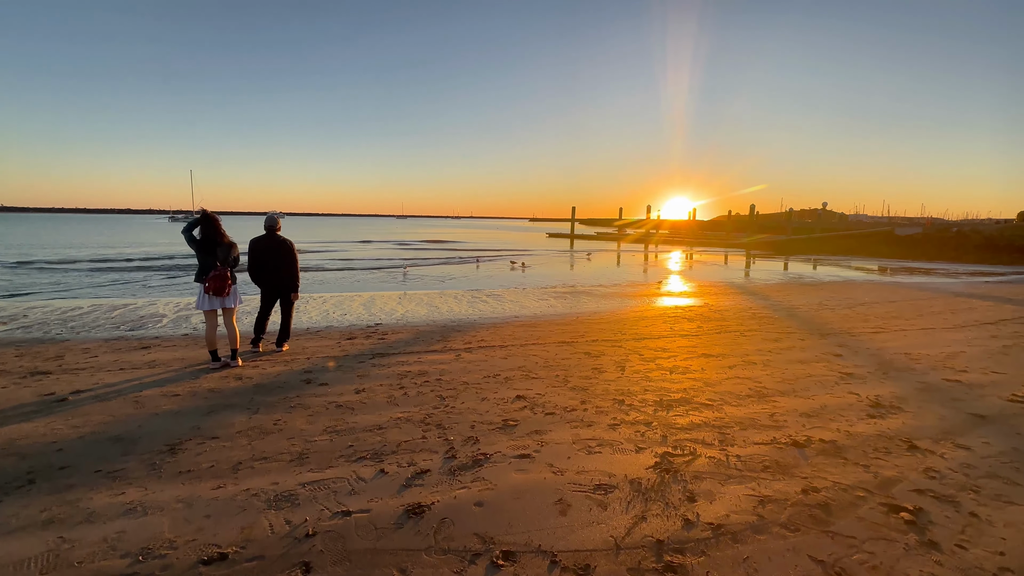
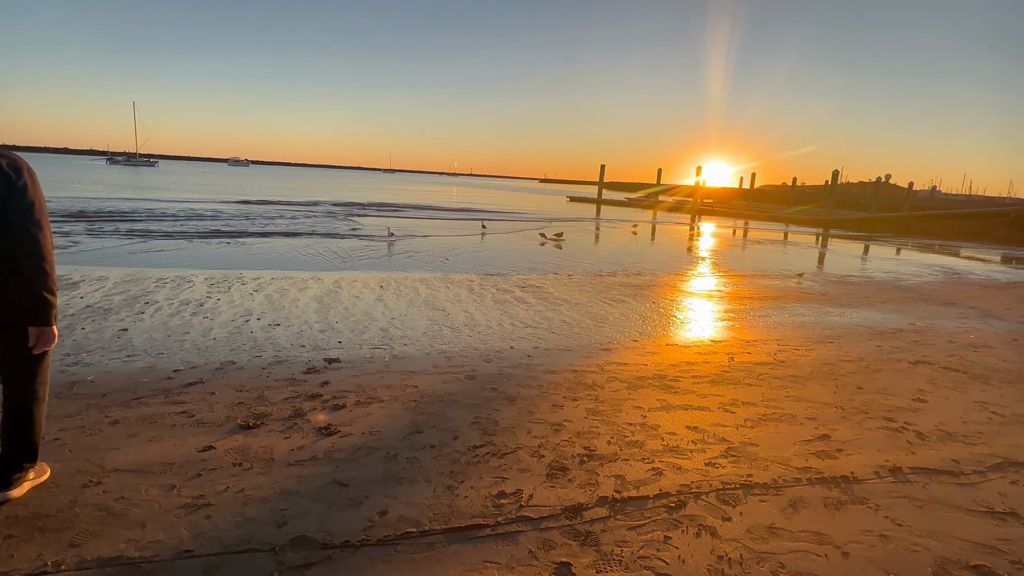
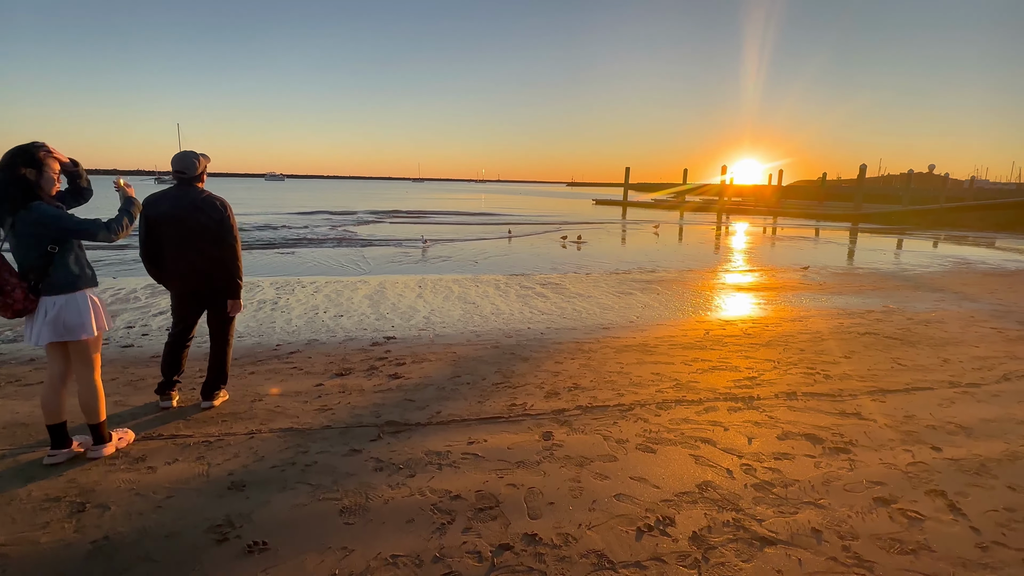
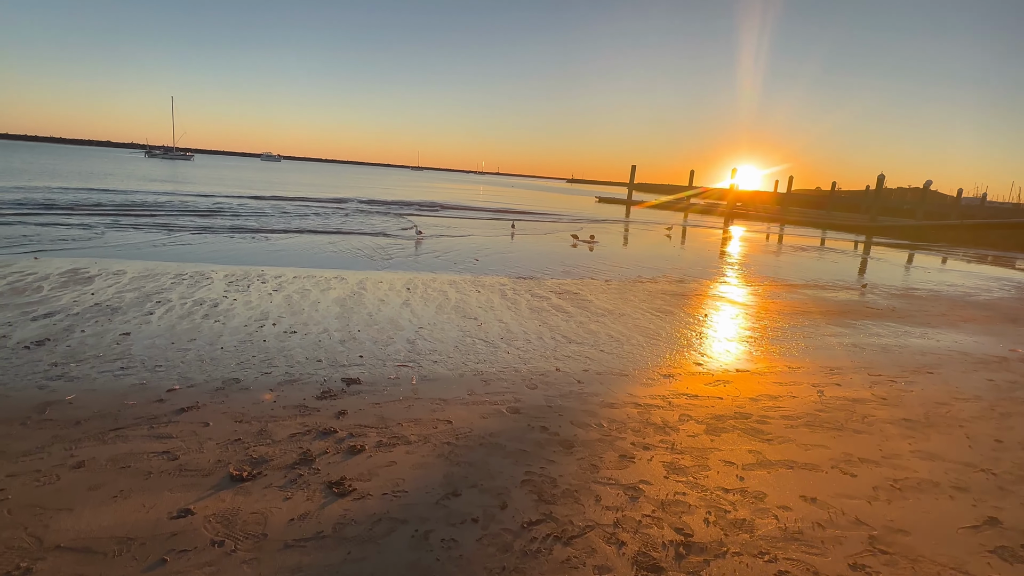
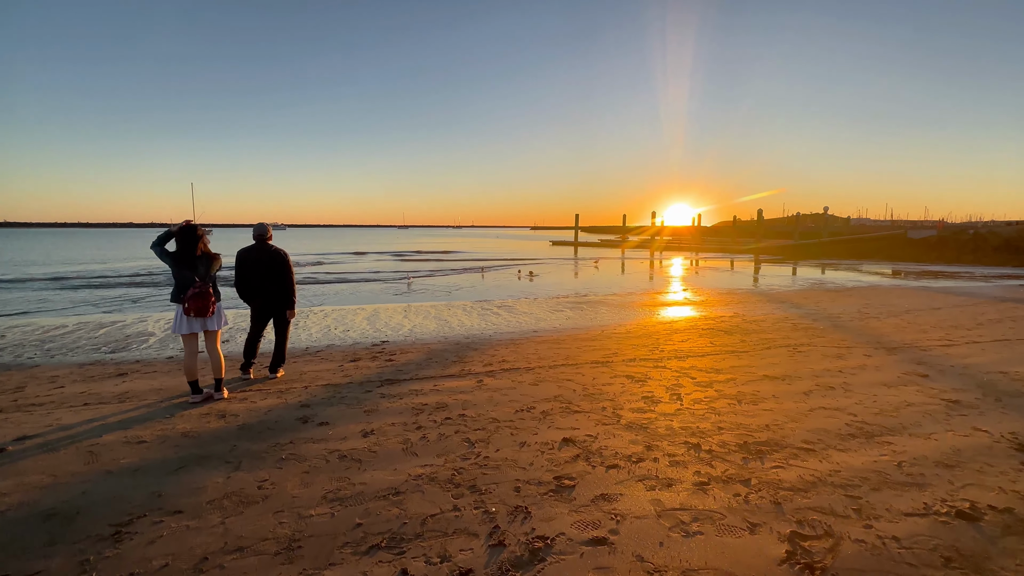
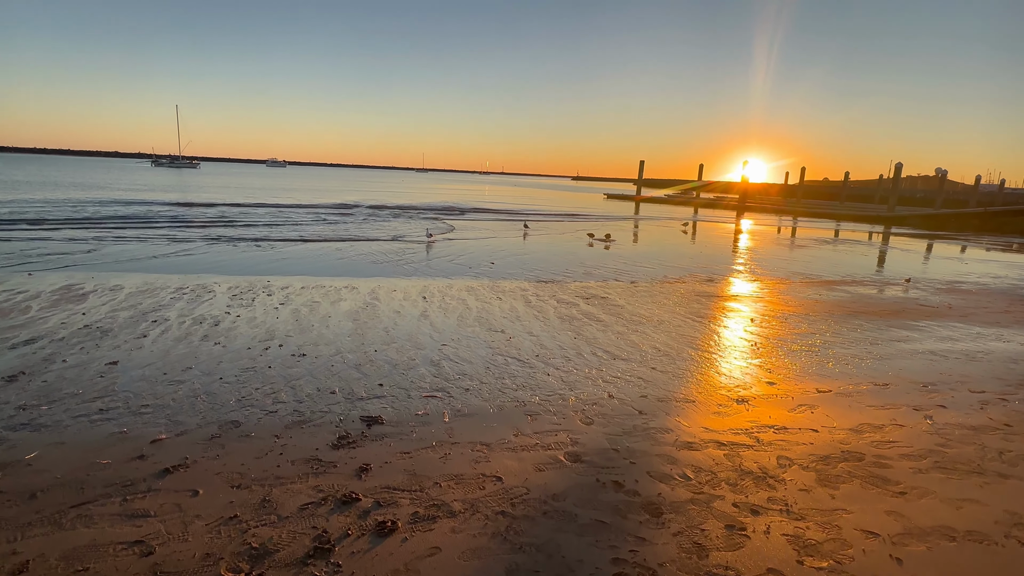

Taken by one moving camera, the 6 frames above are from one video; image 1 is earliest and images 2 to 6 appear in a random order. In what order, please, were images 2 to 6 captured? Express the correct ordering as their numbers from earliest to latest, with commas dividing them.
5, 3, 2, 4, 6
